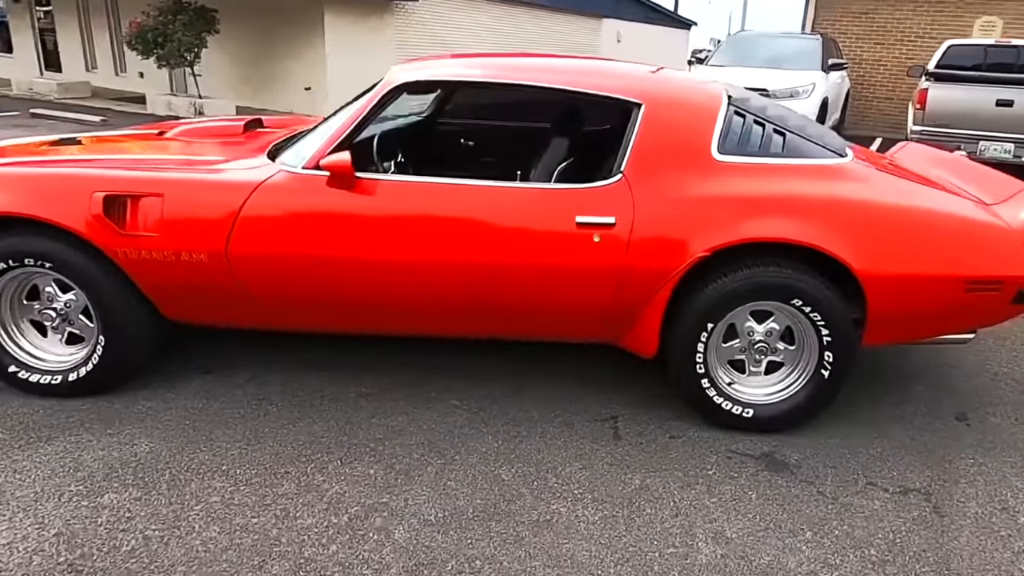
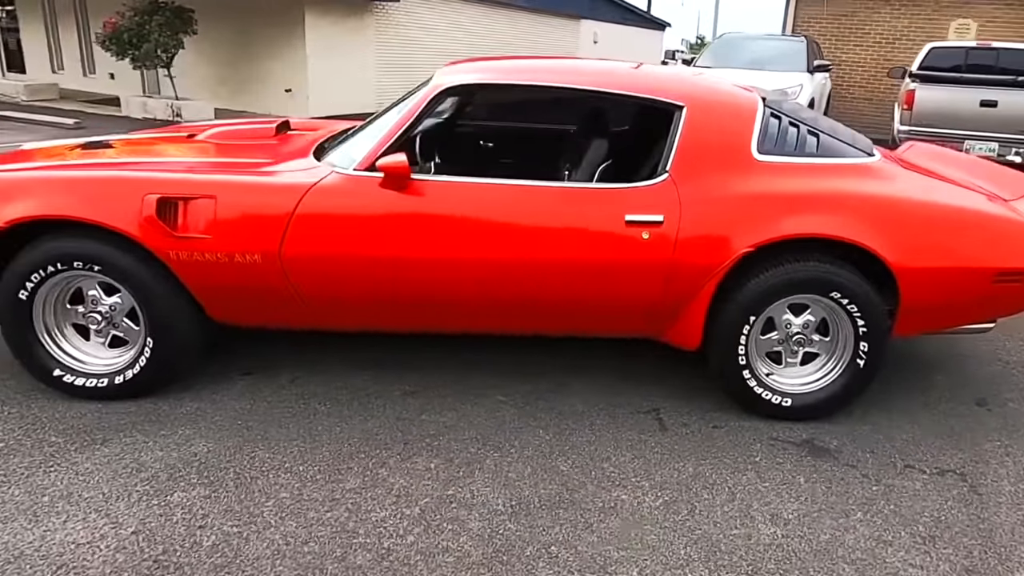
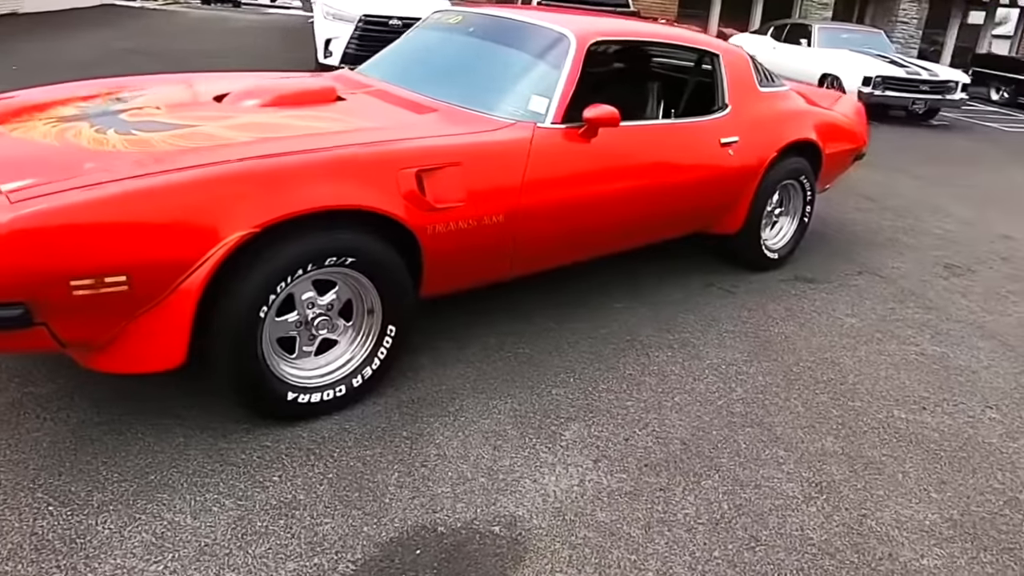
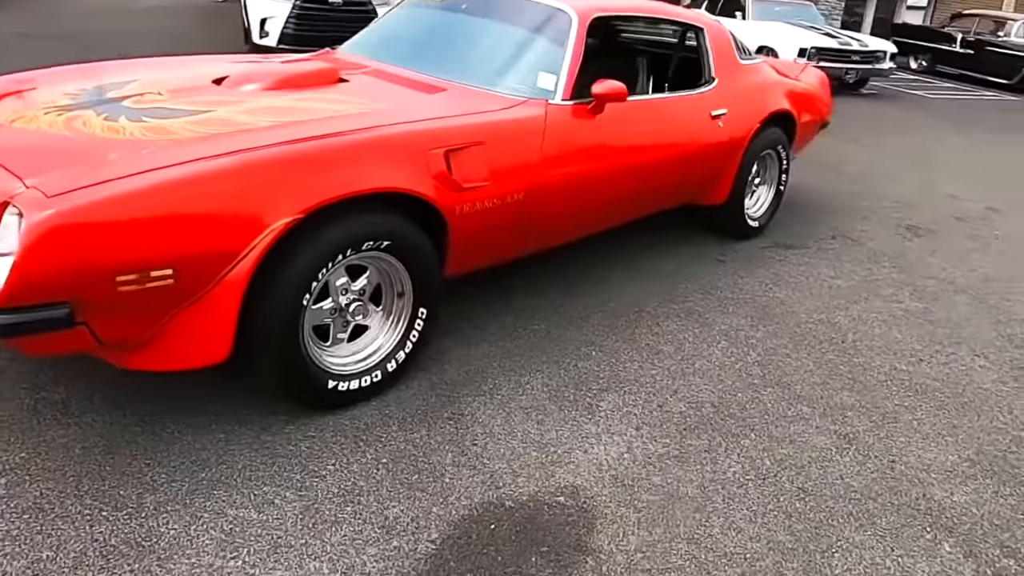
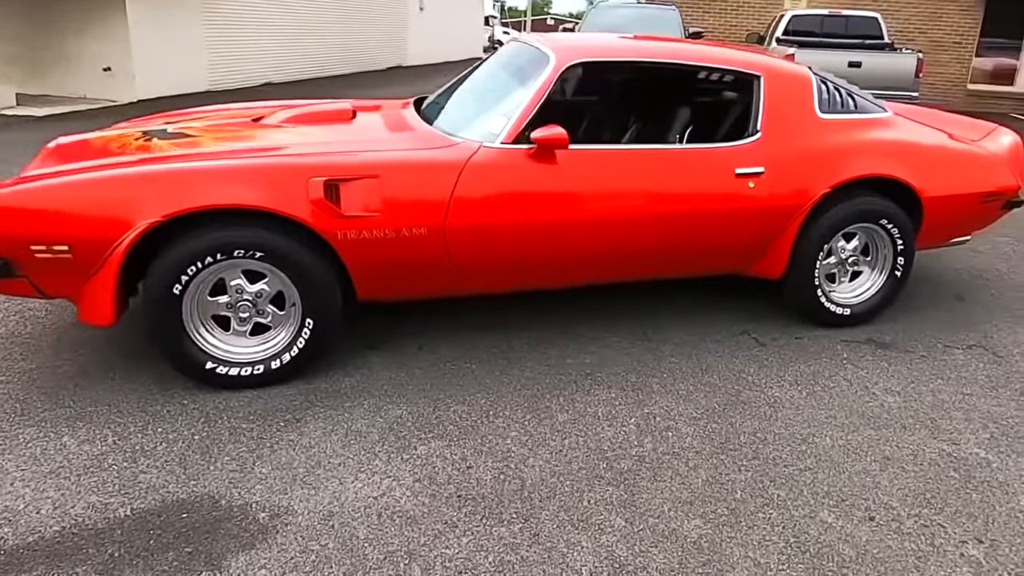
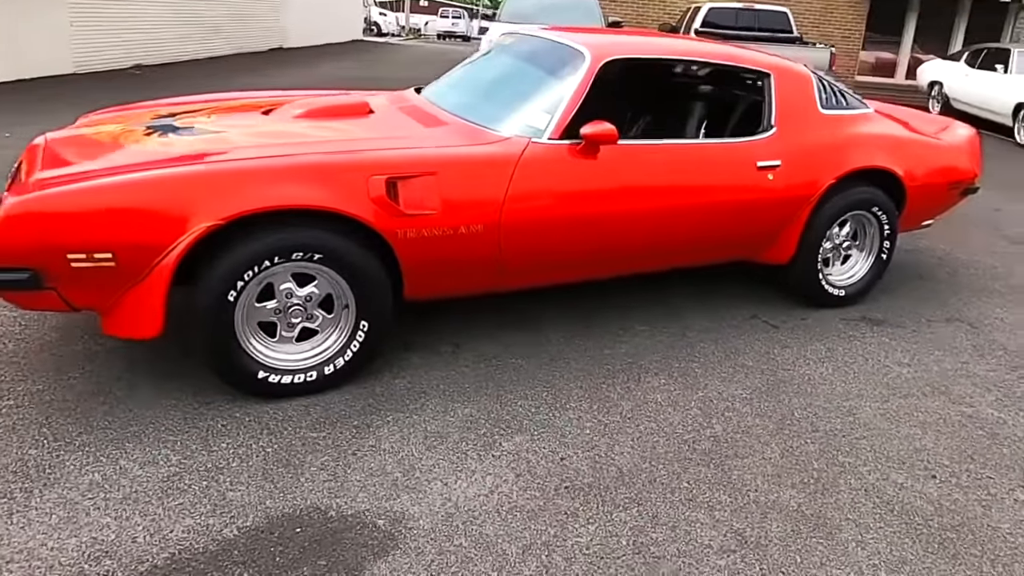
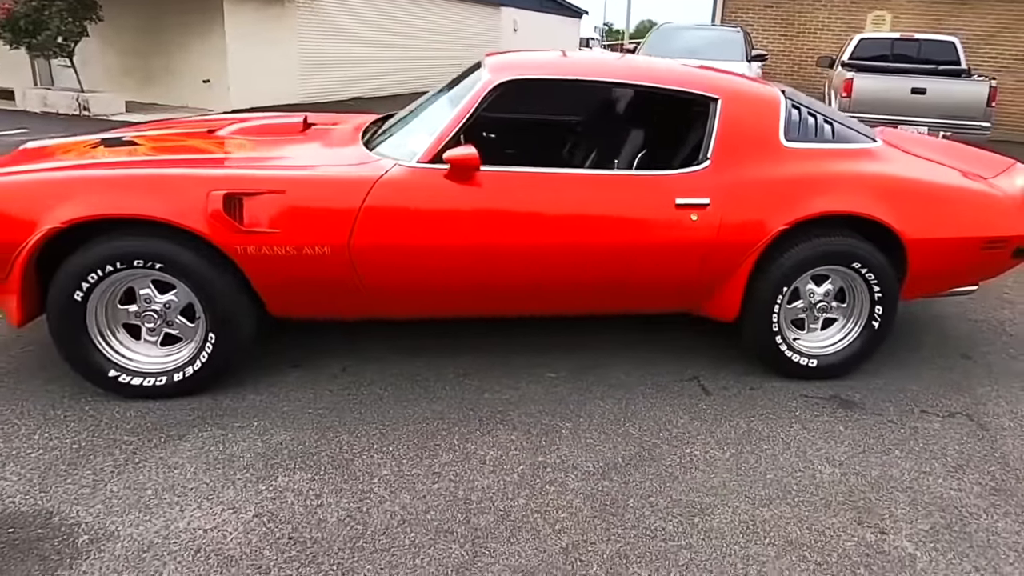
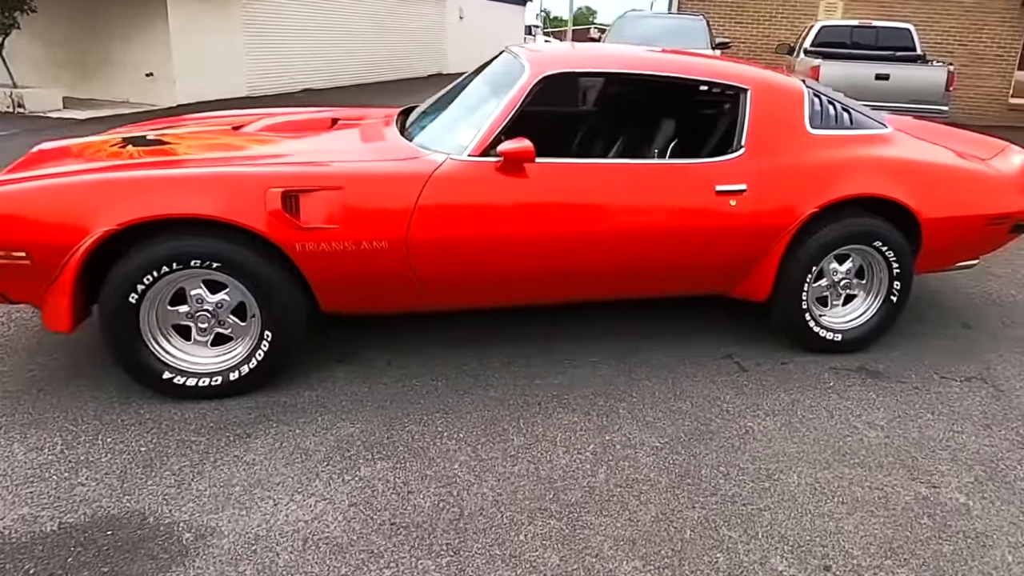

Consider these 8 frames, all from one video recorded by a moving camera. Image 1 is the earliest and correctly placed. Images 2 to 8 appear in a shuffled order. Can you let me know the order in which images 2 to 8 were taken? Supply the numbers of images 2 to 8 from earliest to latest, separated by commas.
2, 7, 8, 5, 6, 3, 4
